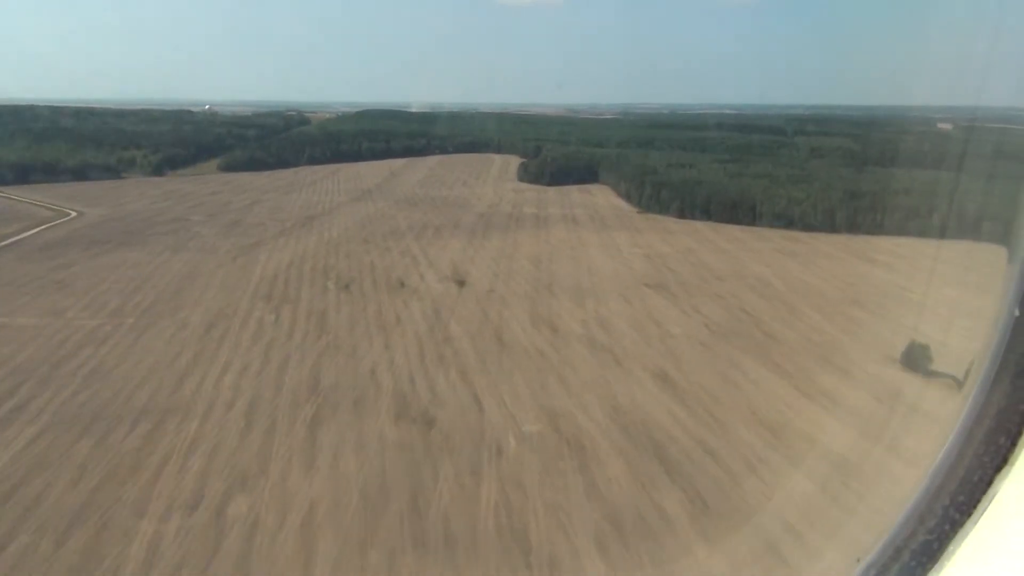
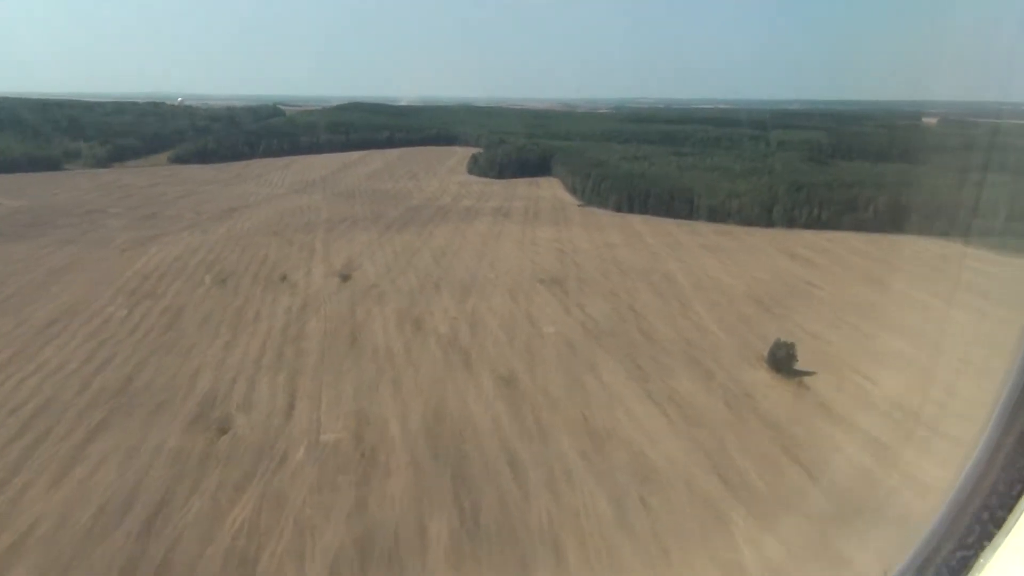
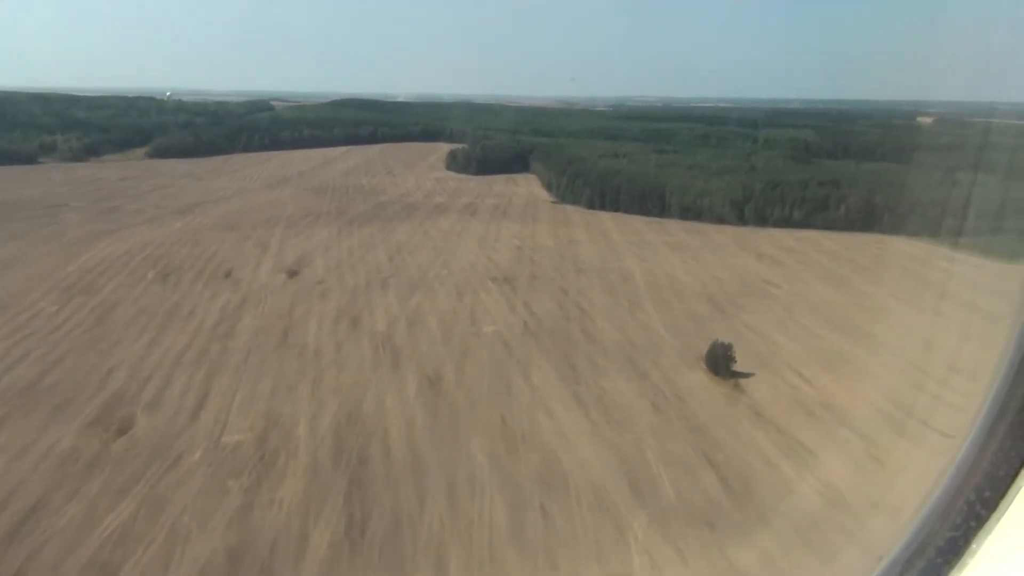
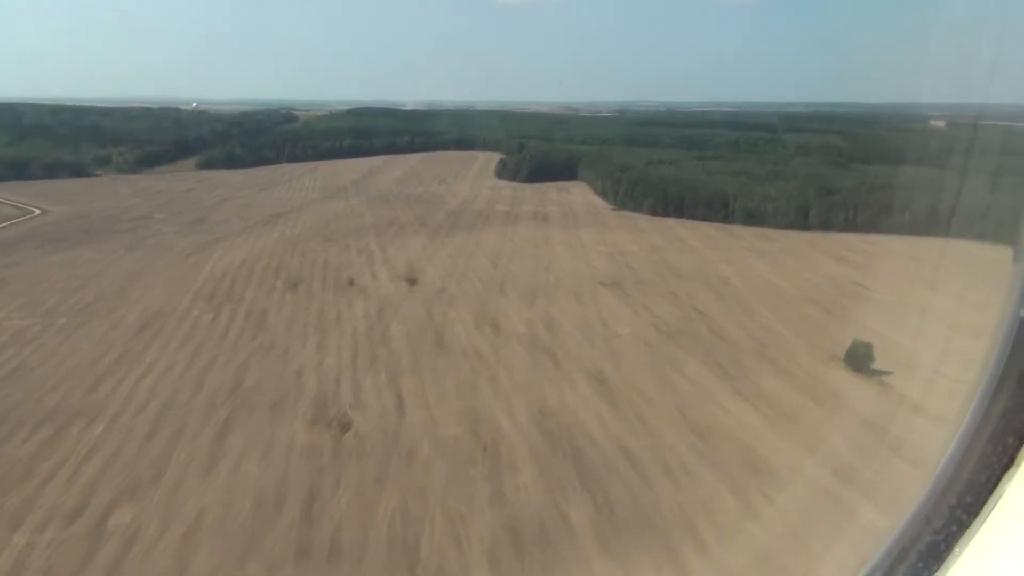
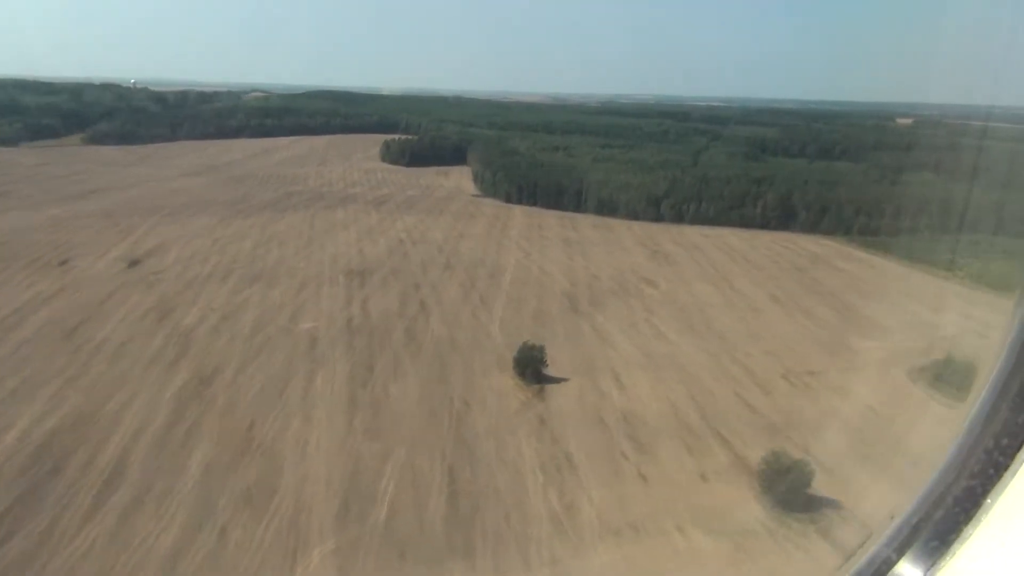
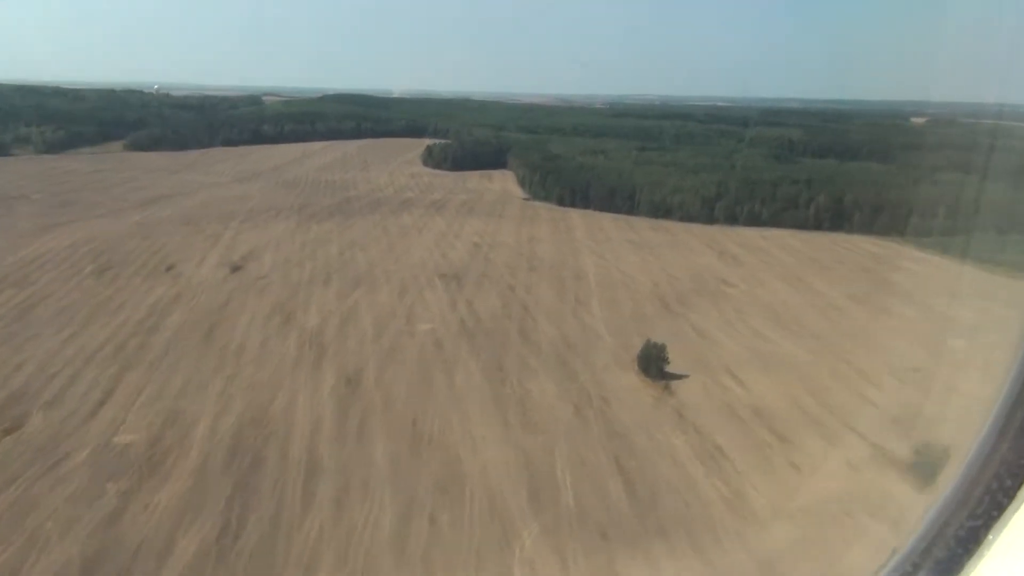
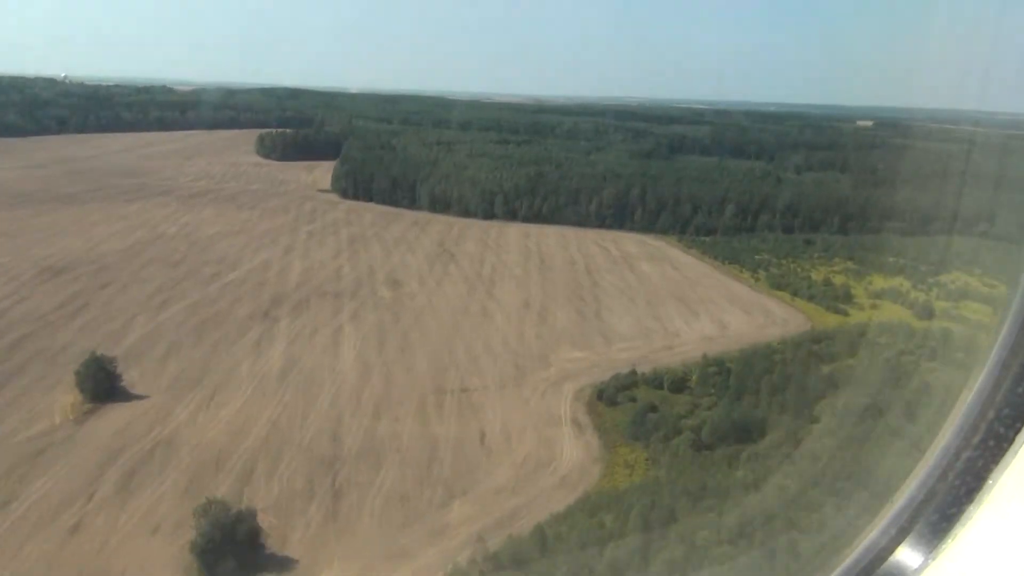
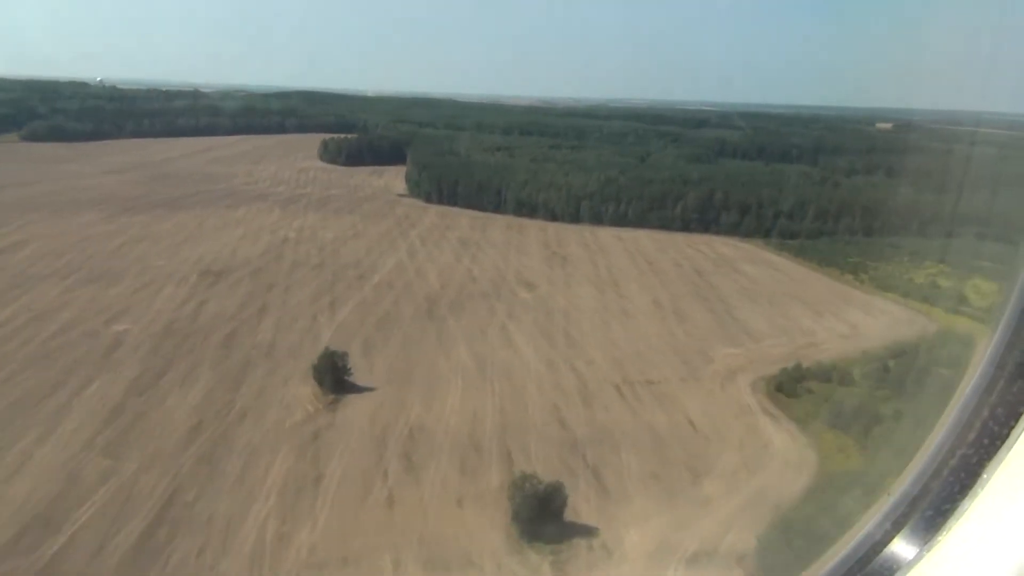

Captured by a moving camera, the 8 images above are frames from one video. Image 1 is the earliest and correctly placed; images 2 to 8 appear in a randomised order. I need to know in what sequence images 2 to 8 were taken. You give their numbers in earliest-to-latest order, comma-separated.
4, 2, 3, 6, 5, 8, 7
